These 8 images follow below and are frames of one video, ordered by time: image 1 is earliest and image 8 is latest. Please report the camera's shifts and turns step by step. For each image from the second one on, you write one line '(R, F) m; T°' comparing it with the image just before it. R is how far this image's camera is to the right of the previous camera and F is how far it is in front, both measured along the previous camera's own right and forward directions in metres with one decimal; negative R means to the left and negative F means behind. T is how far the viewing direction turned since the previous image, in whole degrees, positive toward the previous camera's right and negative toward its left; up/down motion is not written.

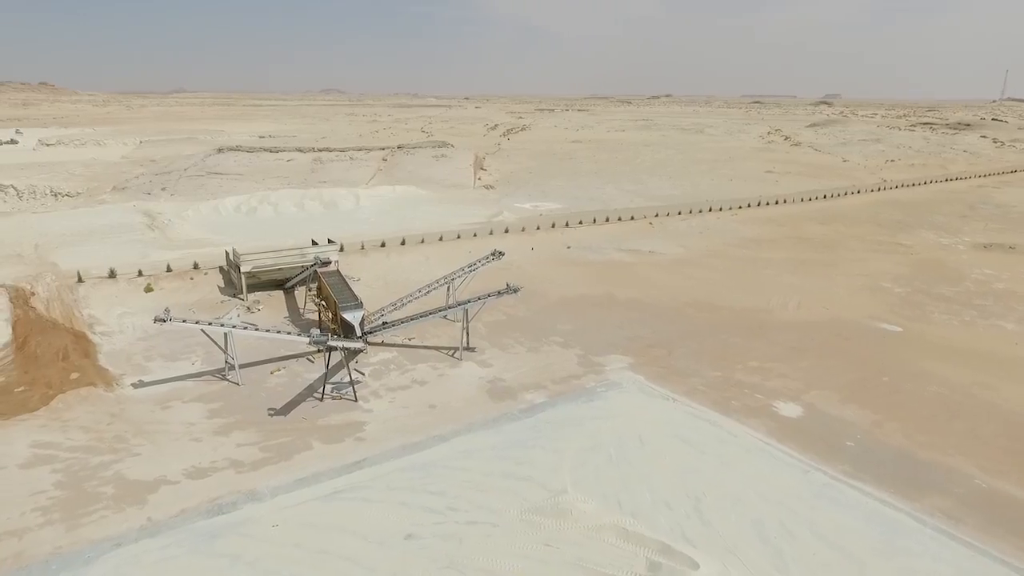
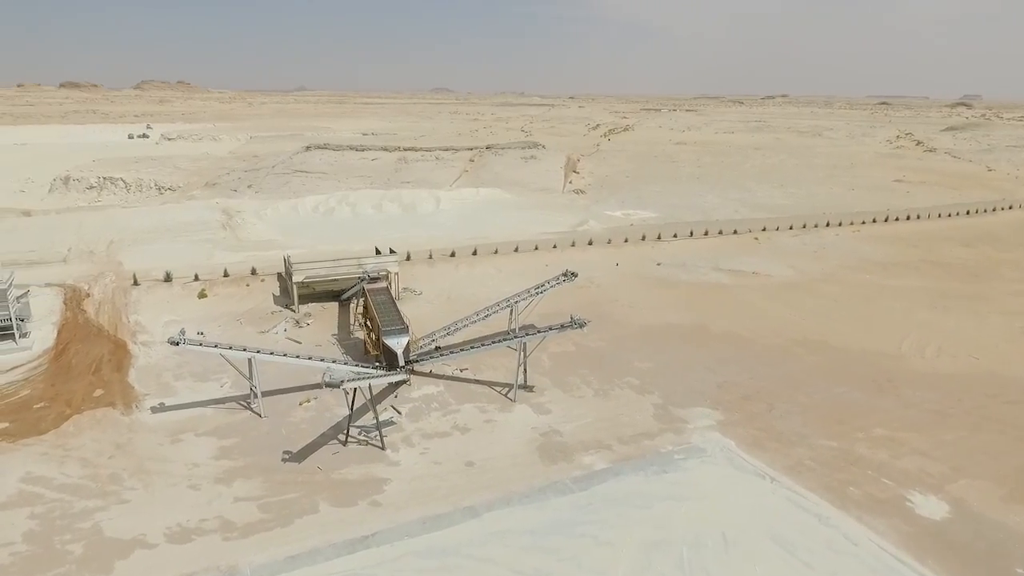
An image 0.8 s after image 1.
(+0.6, +2.5) m; -8°
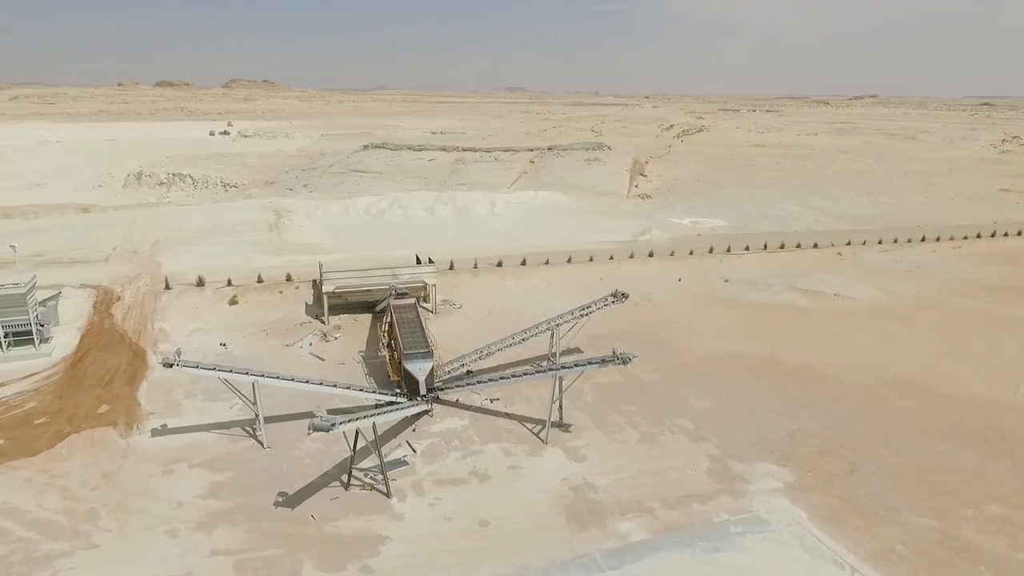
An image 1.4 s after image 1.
(+0.6, +1.8) m; -6°
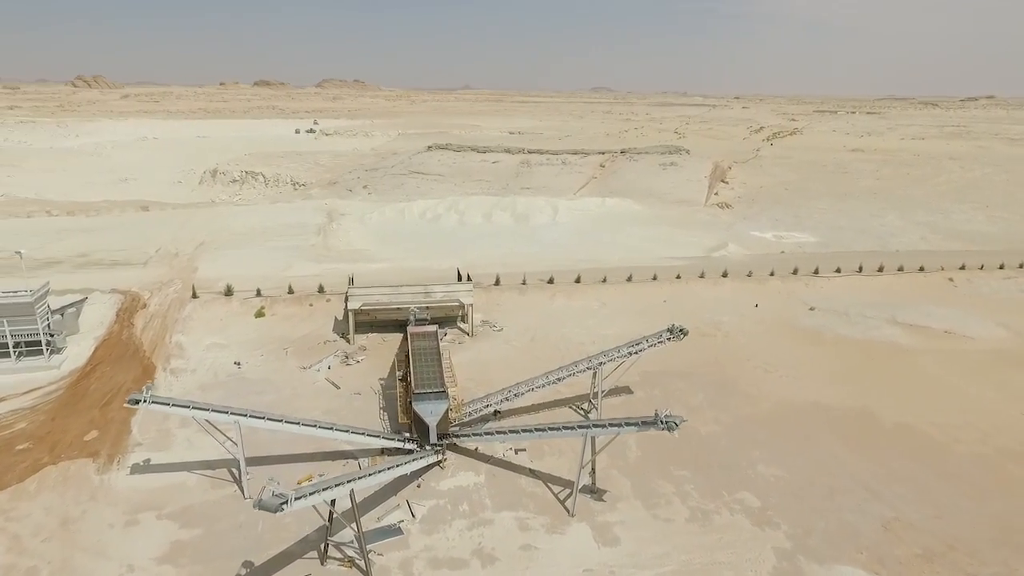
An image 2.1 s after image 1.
(+0.8, +2.1) m; -7°
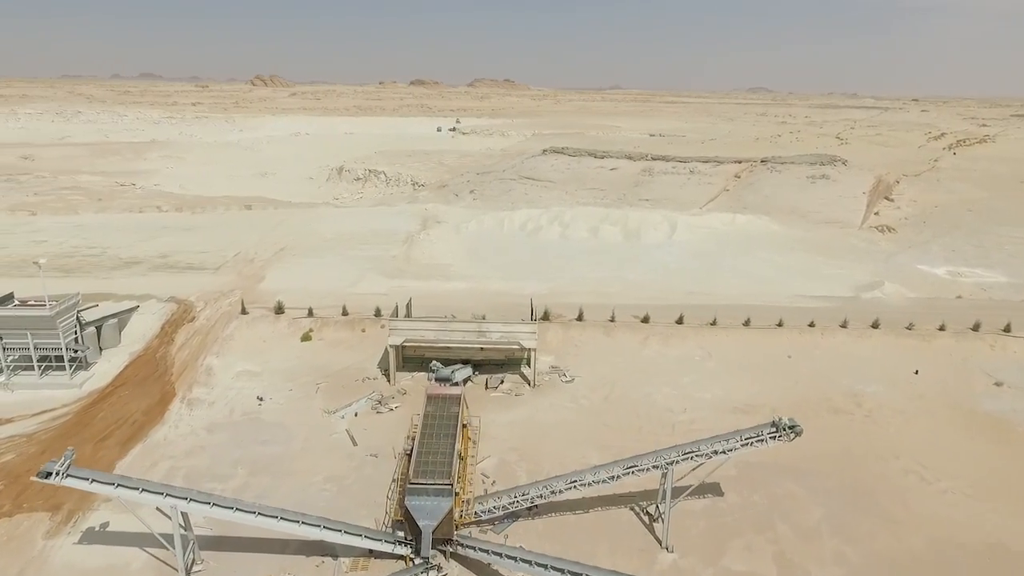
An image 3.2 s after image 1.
(+1.2, +3.1) m; -12°
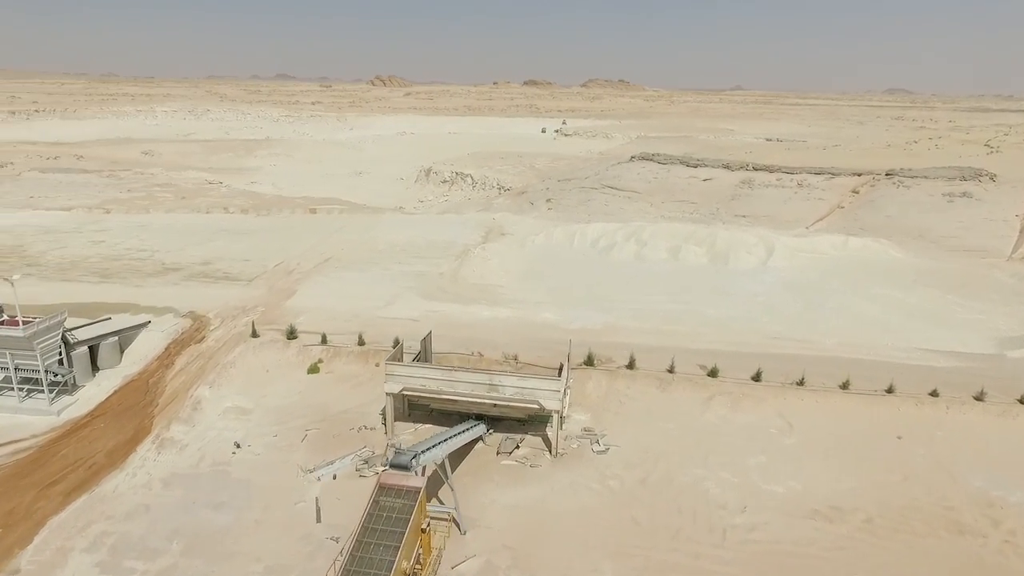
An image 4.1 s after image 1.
(+1.3, +2.6) m; -9°
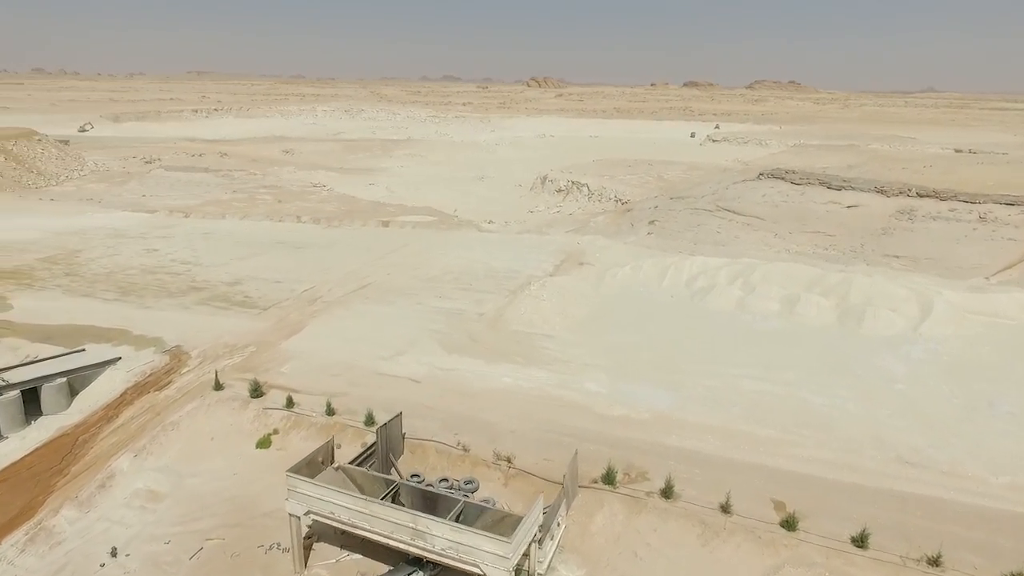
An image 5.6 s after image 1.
(+2.1, +3.9) m; -12°
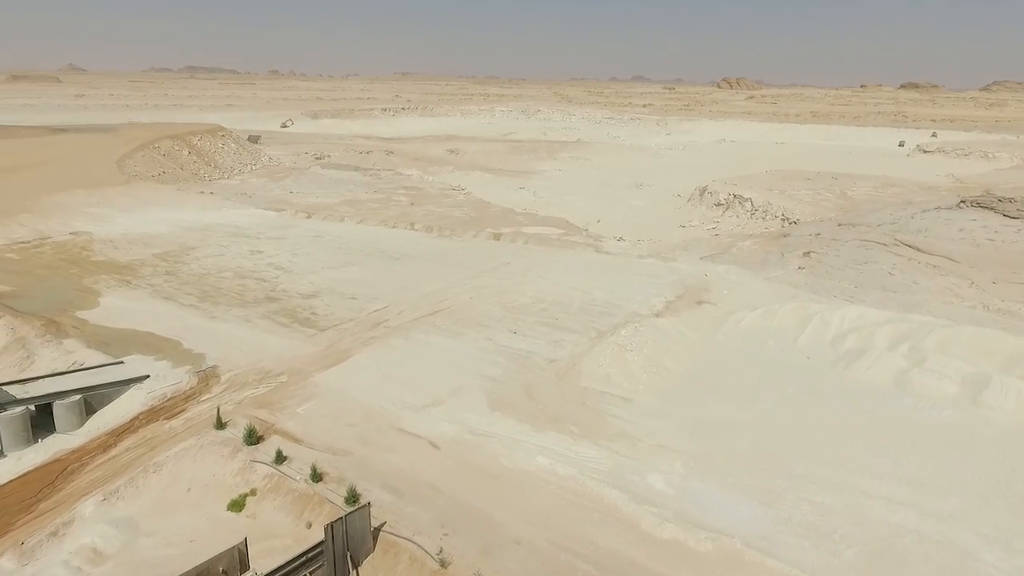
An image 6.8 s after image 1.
(+1.8, +2.9) m; -15°
